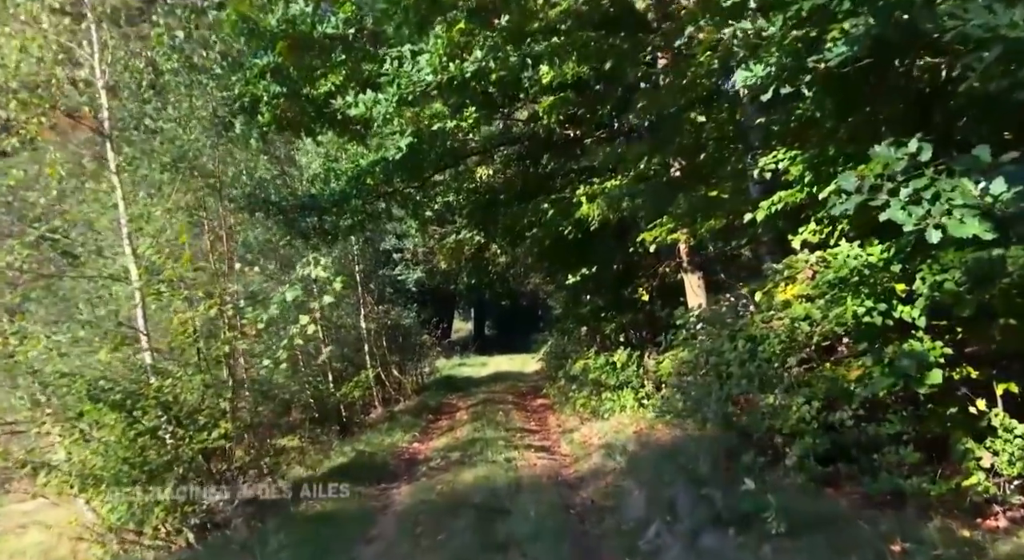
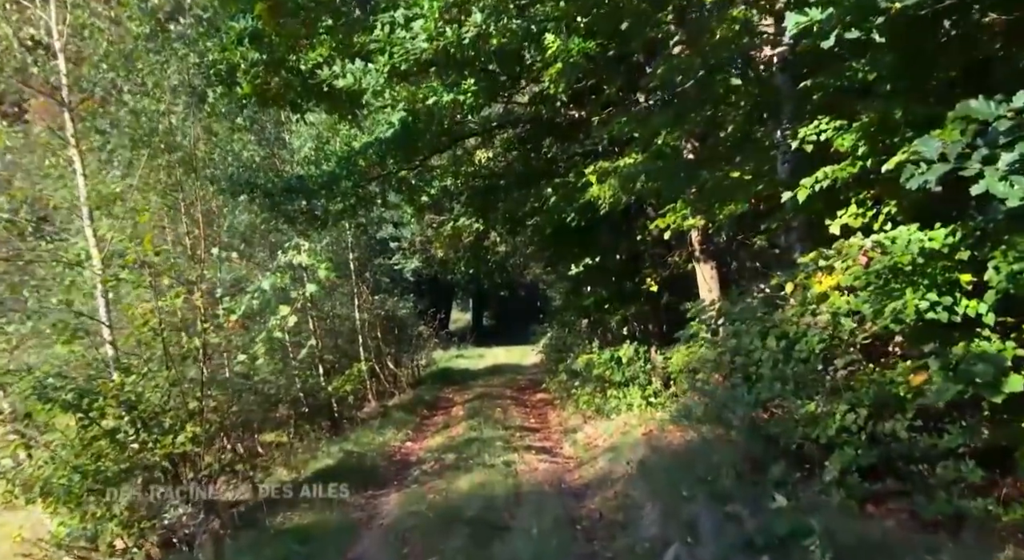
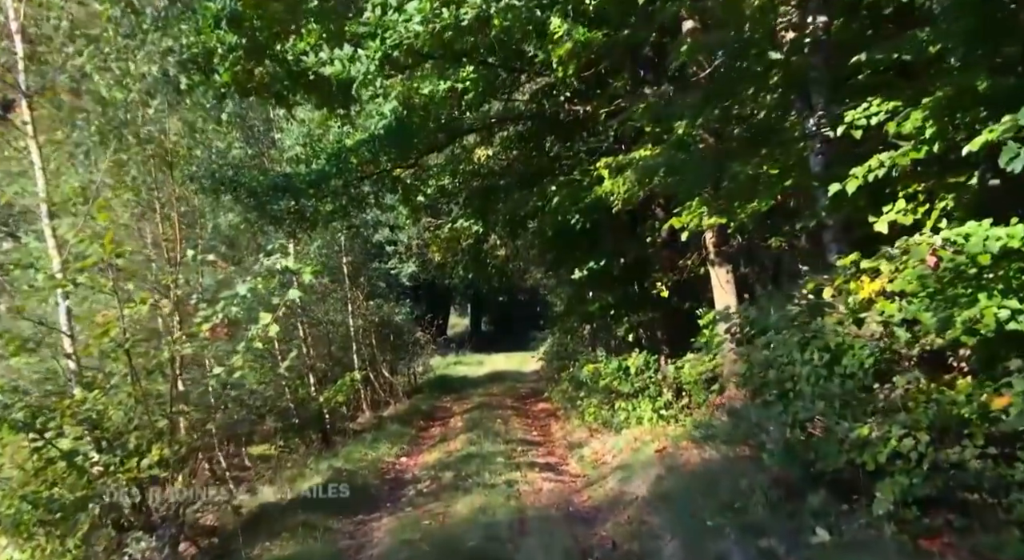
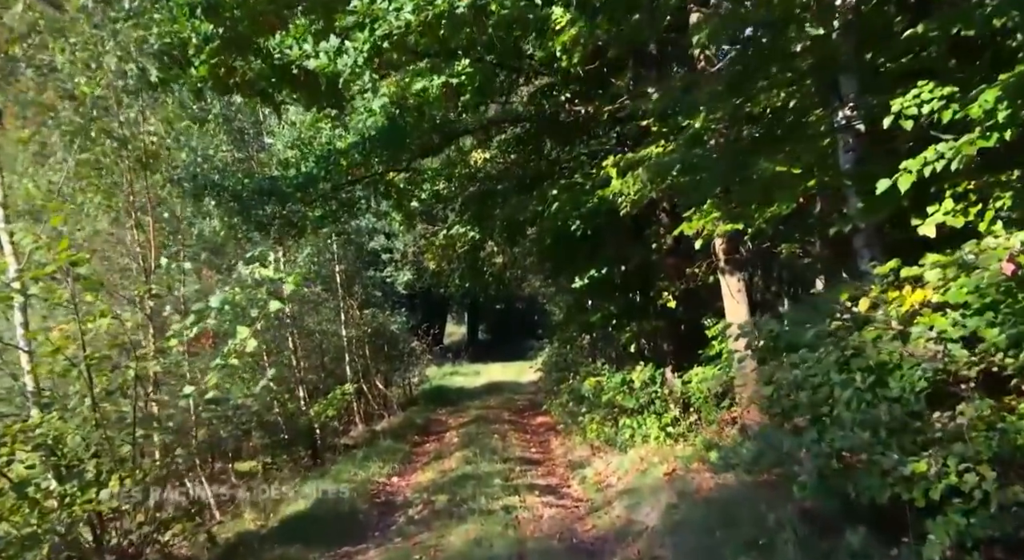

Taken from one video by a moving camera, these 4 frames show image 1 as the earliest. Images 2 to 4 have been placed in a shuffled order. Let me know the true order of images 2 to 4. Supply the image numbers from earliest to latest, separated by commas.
2, 3, 4
